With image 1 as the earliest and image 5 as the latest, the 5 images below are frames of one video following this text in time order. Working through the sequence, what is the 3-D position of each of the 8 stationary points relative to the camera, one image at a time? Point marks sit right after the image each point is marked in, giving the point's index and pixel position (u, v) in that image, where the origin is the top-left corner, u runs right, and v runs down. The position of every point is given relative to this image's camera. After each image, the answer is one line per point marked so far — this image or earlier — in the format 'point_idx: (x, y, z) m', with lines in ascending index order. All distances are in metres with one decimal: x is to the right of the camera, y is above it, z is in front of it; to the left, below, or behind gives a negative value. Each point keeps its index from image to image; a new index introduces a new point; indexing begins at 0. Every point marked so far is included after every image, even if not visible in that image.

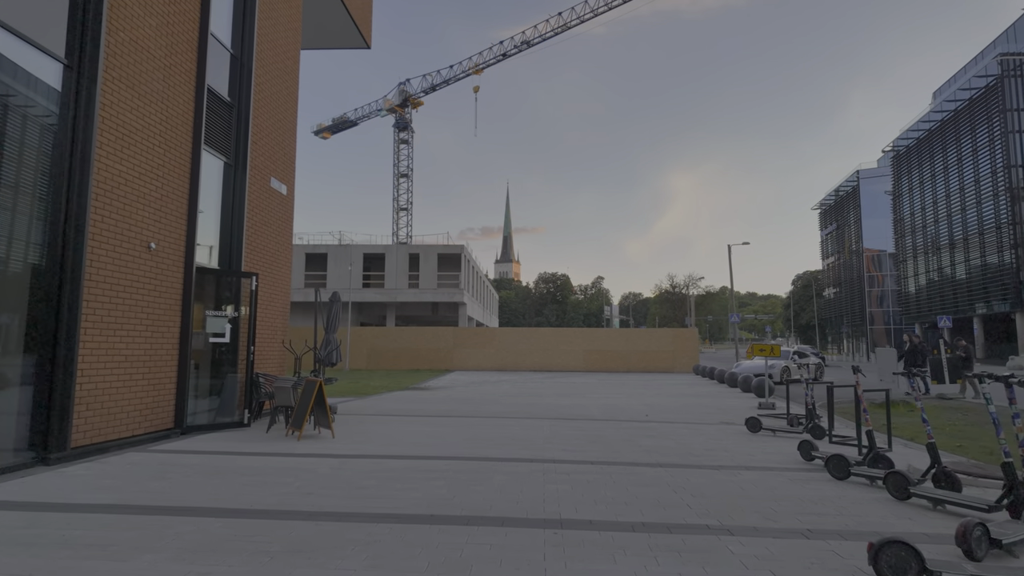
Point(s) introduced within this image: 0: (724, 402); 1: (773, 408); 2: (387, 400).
0: (+6.1, -3.3, +17.1) m
1: (+6.8, -3.1, +15.2) m
2: (-3.6, -3.3, +16.9) m
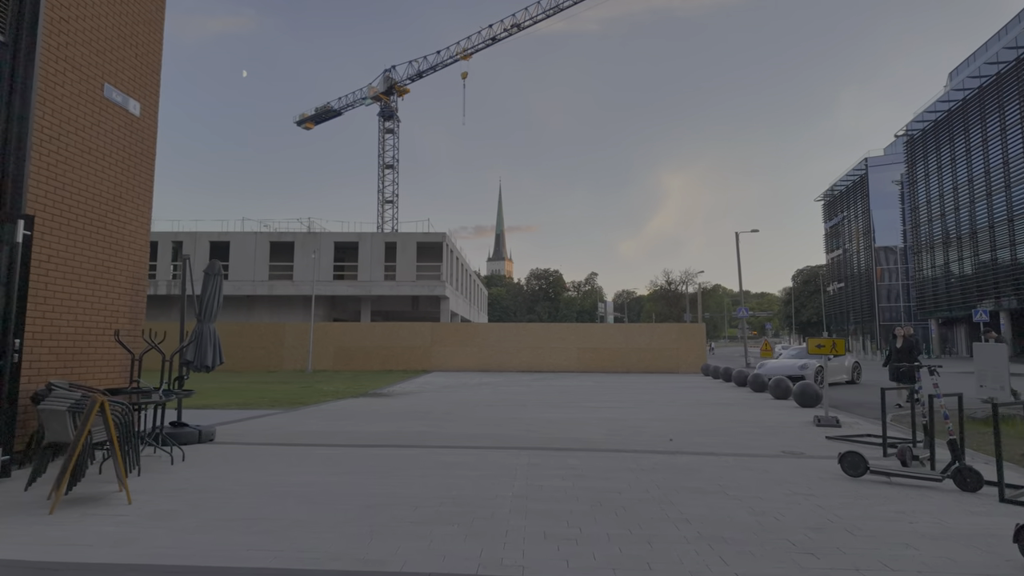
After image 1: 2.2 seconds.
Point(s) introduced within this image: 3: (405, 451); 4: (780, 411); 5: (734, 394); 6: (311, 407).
0: (+5.5, -2.8, +13.0) m
1: (+6.2, -2.6, +11.1) m
2: (-4.2, -2.8, +12.7) m
3: (-1.5, -2.2, +8.0) m
4: (+6.4, -2.9, +14.0) m
5: (+7.1, -3.4, +18.9) m
6: (-5.1, -3.1, +15.2) m
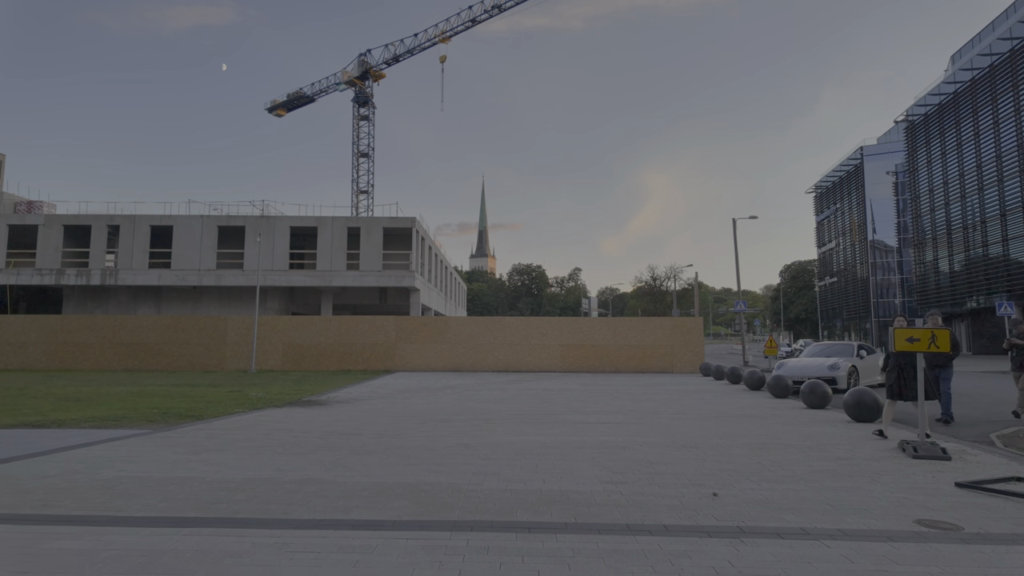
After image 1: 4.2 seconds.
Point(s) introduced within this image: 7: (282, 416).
0: (+4.8, -2.3, +9.3) m
1: (+5.6, -2.2, +7.5) m
2: (-4.9, -2.3, +8.7) m
3: (-2.0, -1.8, +4.1) m
4: (+5.6, -2.5, +10.3) m
5: (+6.3, -2.9, +15.3) m
6: (-5.9, -2.6, +11.2) m
7: (-4.8, -2.7, +12.4) m
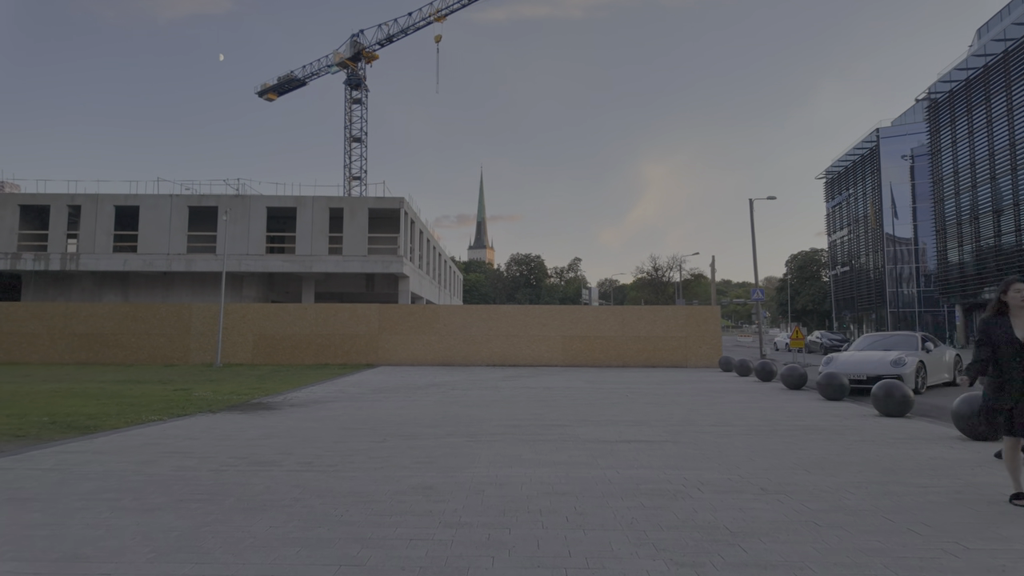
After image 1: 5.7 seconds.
0: (+4.7, -1.9, +6.3) m
1: (+5.4, -1.8, +4.5) m
2: (-5.0, -1.9, +5.8) m
3: (-2.1, -1.4, +1.2) m
4: (+5.5, -2.0, +7.4) m
5: (+6.1, -2.4, +12.3) m
6: (-6.0, -2.1, +8.2) m
7: (-5.0, -2.2, +9.4) m
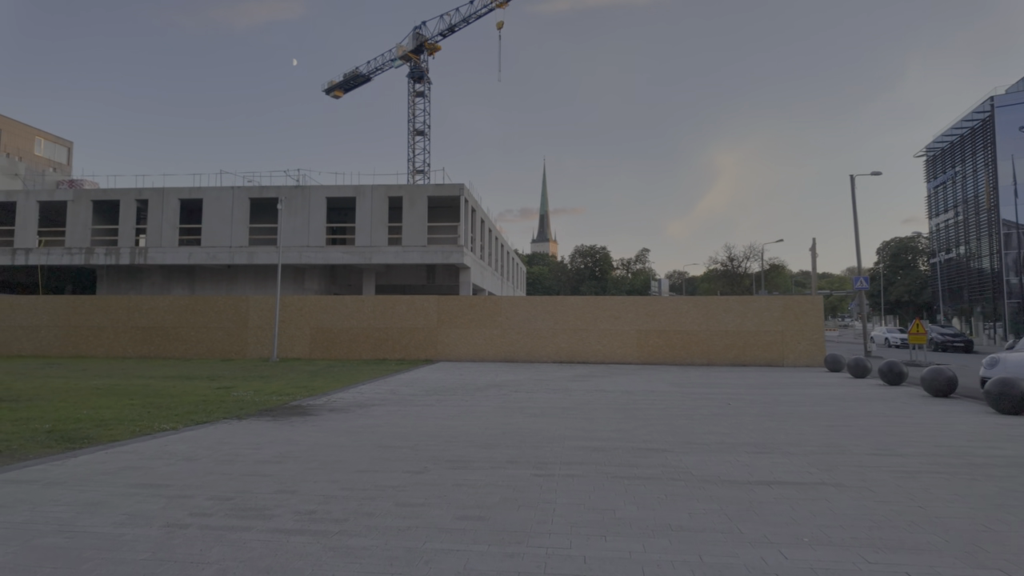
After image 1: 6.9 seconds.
0: (+5.3, -1.7, +3.6) m
1: (+5.9, -1.6, +1.7) m
2: (-4.4, -1.7, +4.0) m
3: (-2.0, -1.3, -0.9) m
4: (+6.2, -1.8, +4.5) m
5: (+7.4, -2.1, +9.4) m
6: (-5.1, -1.9, +6.6) m
7: (-3.9, -2.0, +7.7) m
